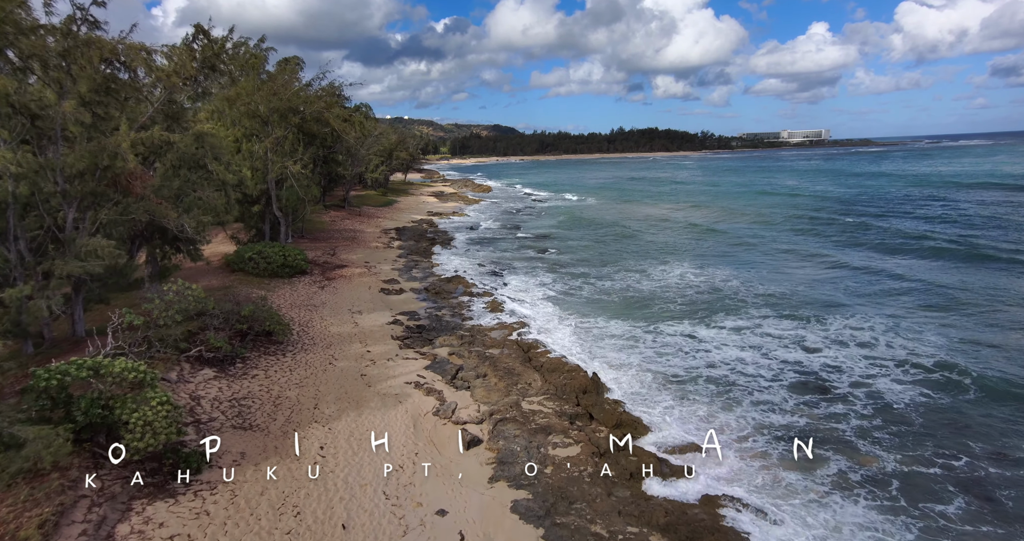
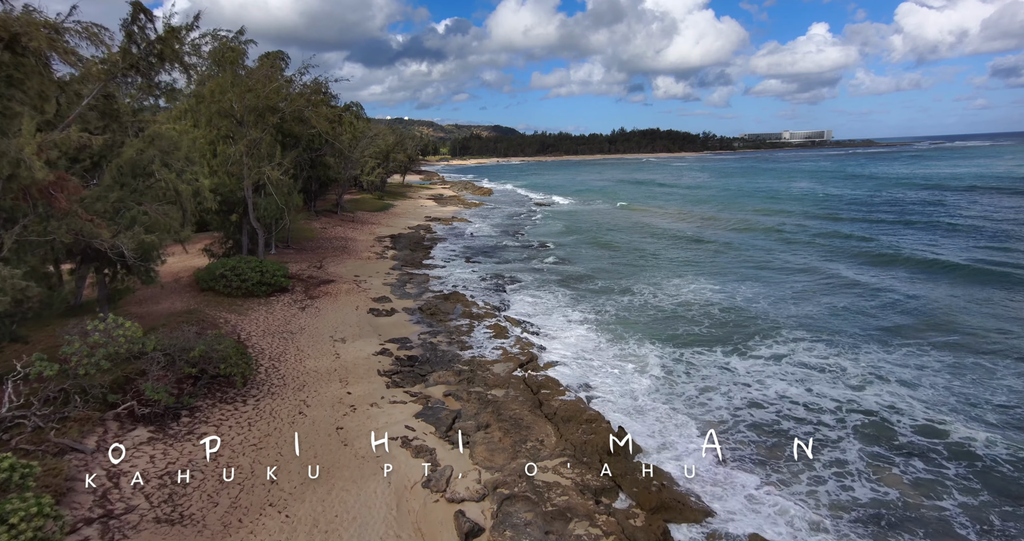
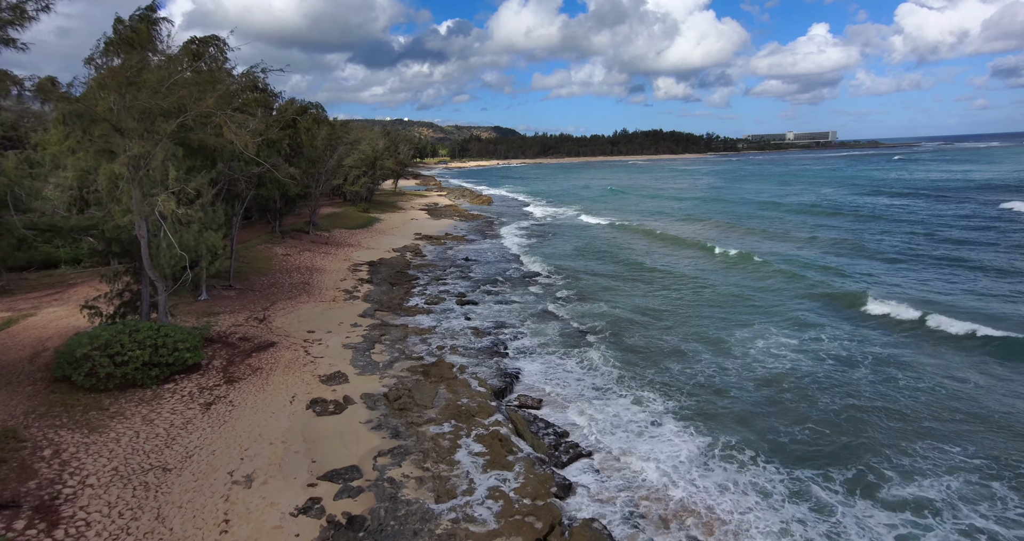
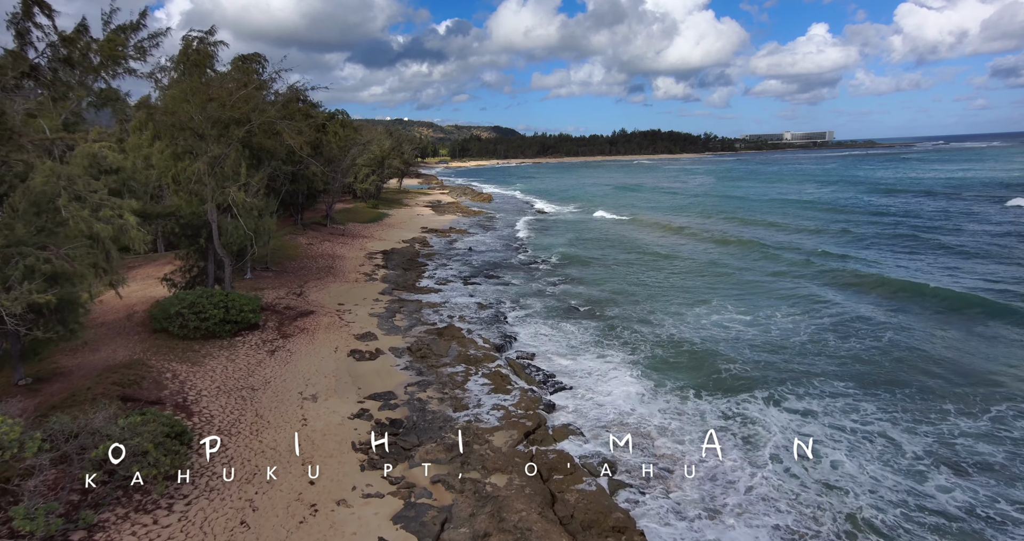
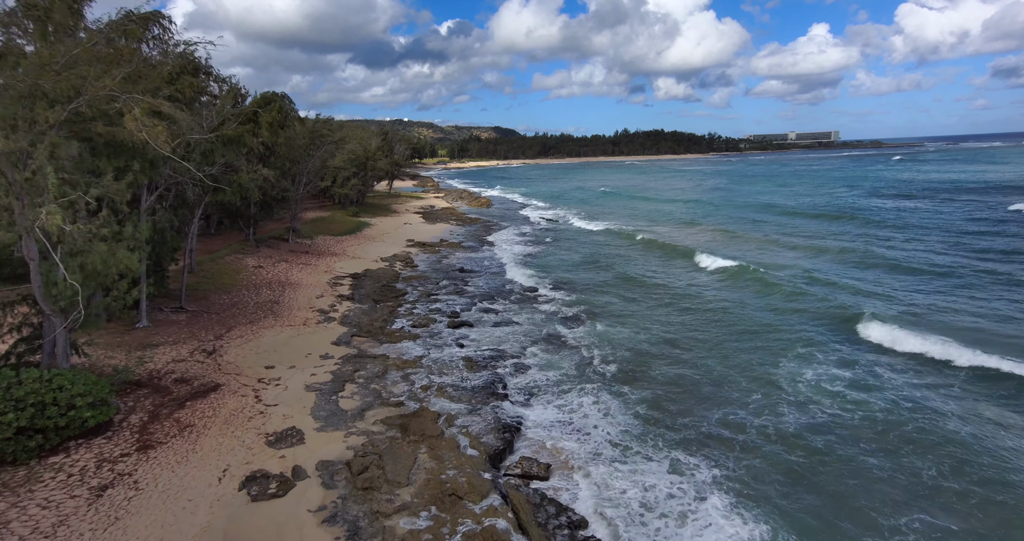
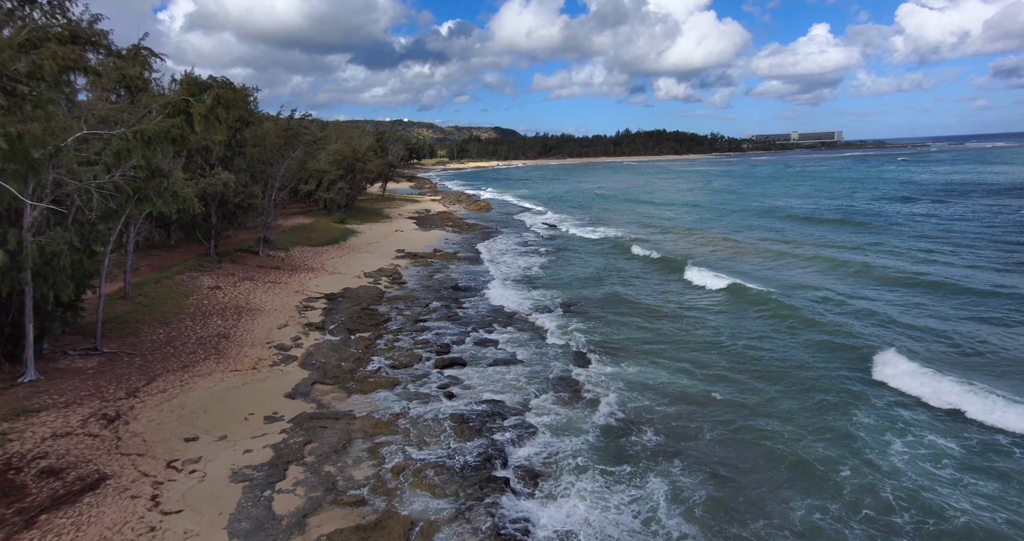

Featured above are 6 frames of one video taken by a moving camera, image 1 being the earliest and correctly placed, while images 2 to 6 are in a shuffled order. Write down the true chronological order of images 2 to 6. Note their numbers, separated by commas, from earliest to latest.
2, 4, 3, 5, 6
